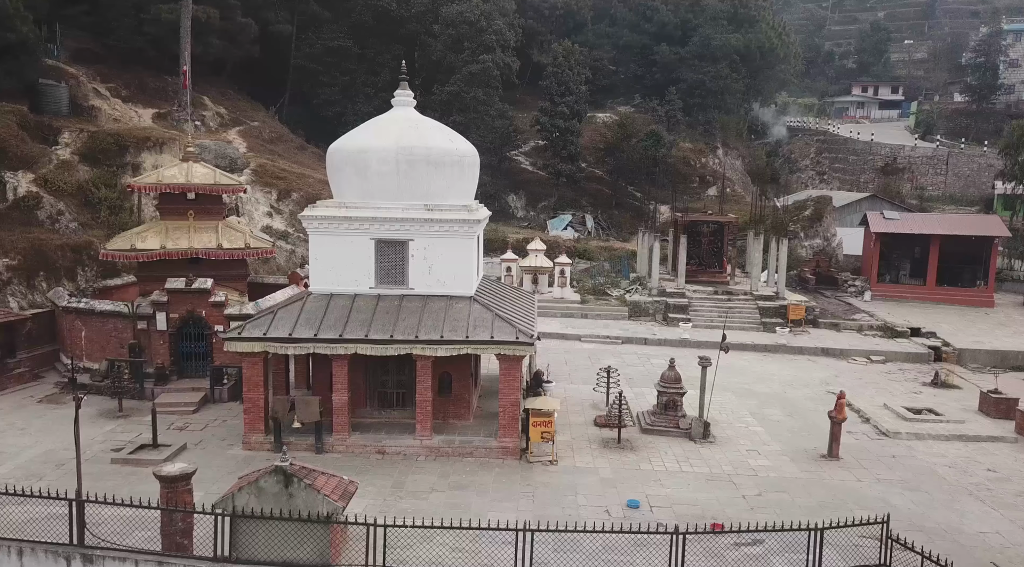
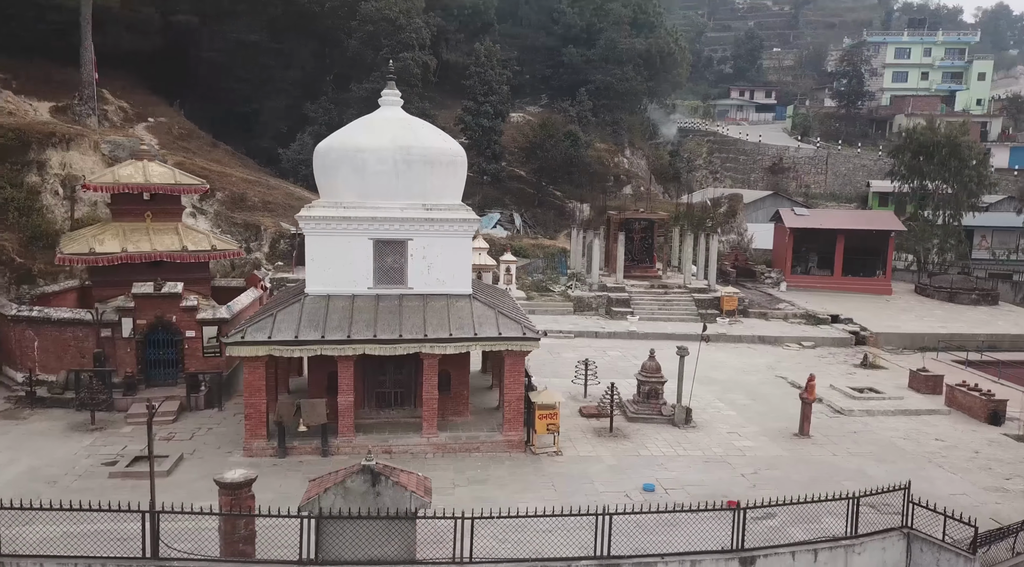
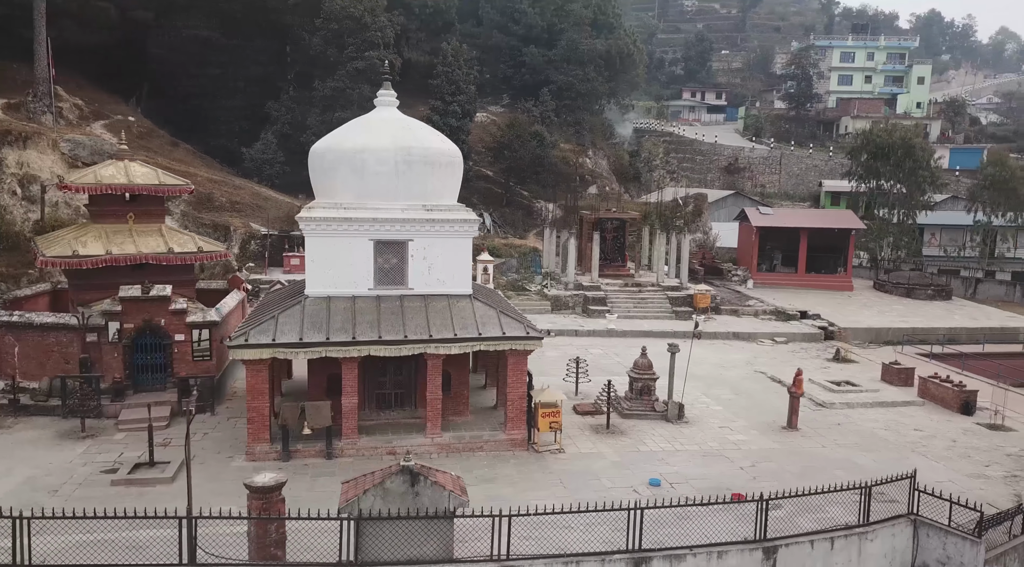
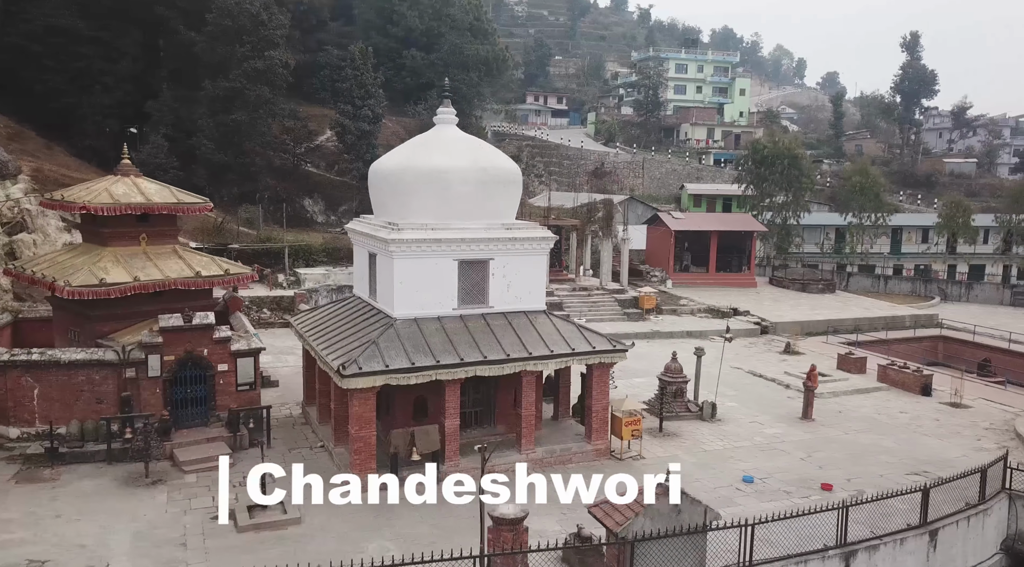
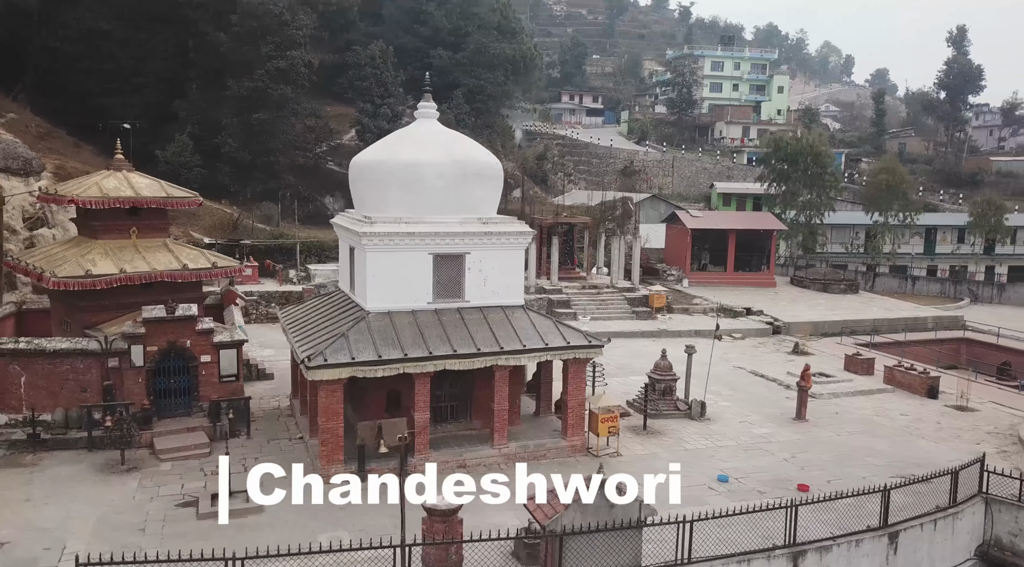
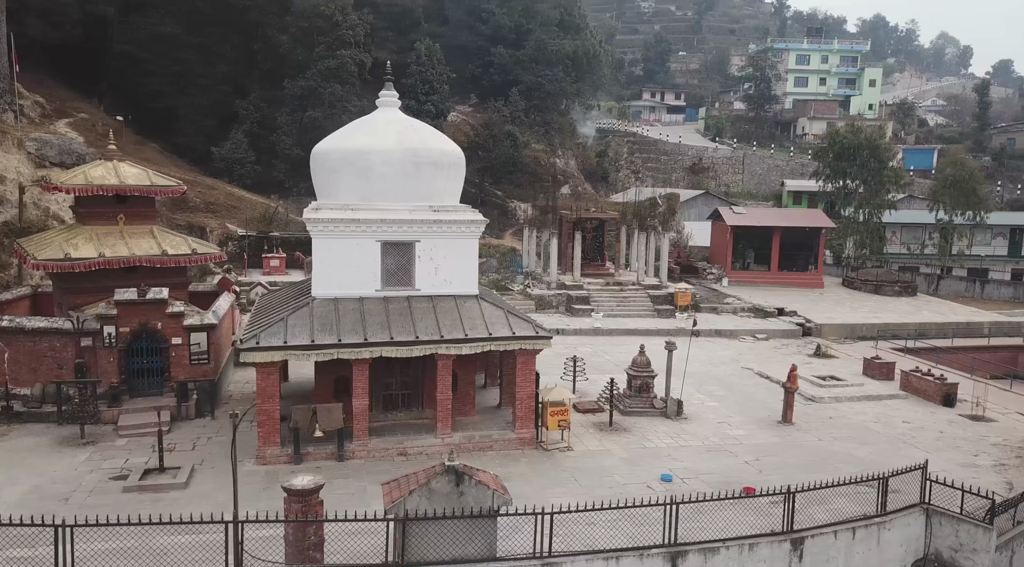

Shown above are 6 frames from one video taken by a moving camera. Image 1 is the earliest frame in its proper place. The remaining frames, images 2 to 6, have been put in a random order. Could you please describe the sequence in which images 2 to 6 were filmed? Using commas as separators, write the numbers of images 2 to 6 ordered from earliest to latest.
2, 3, 6, 5, 4
